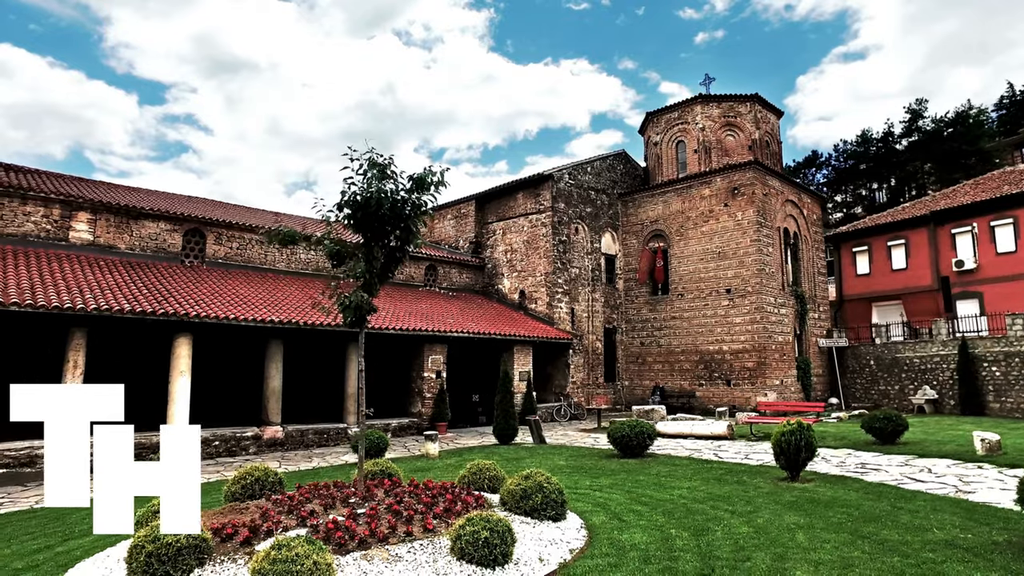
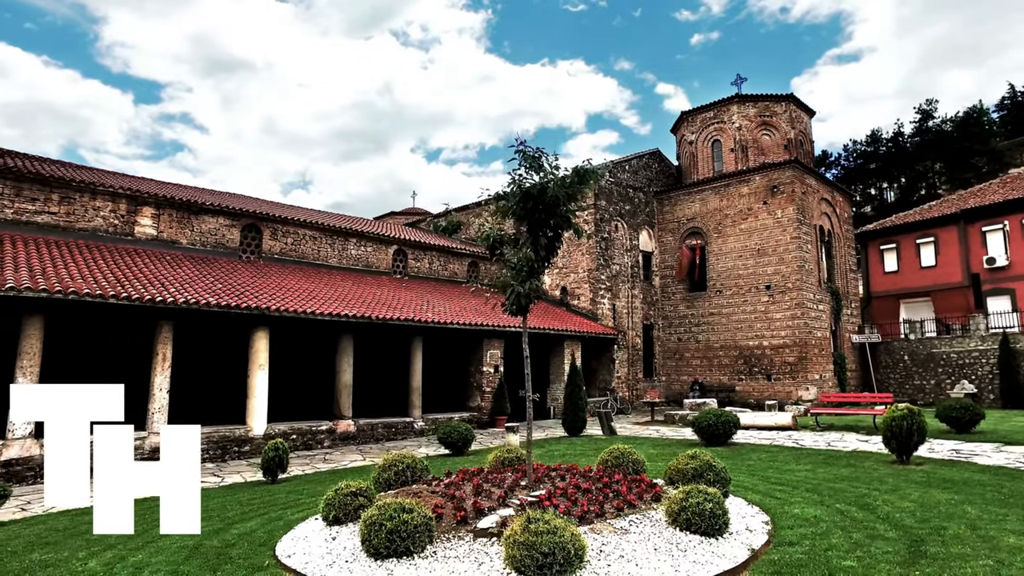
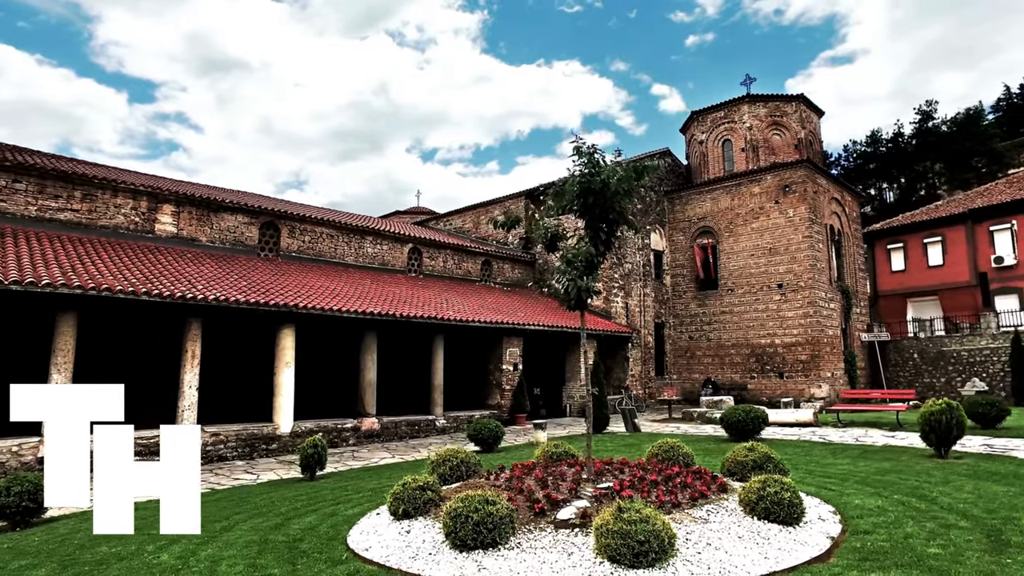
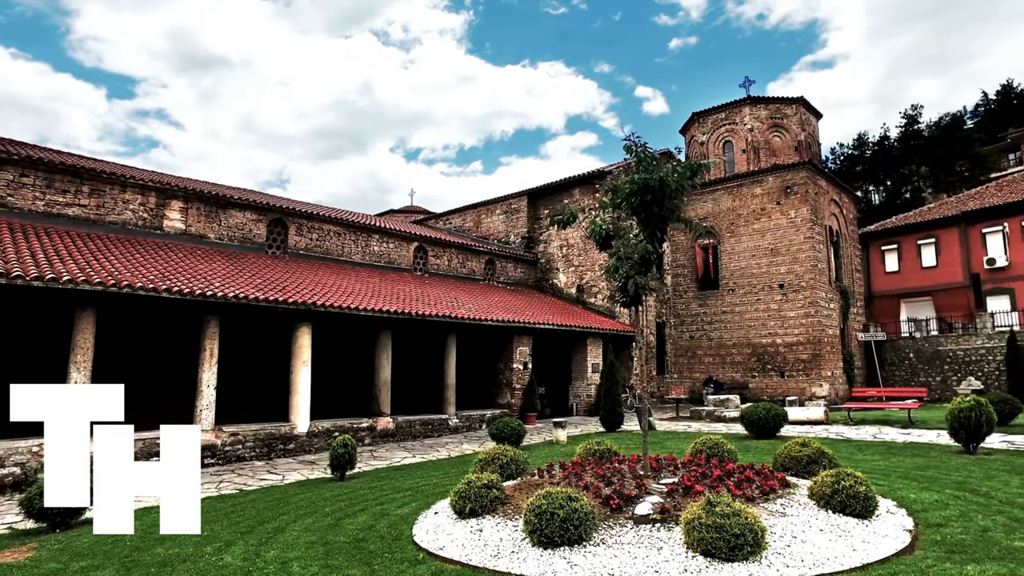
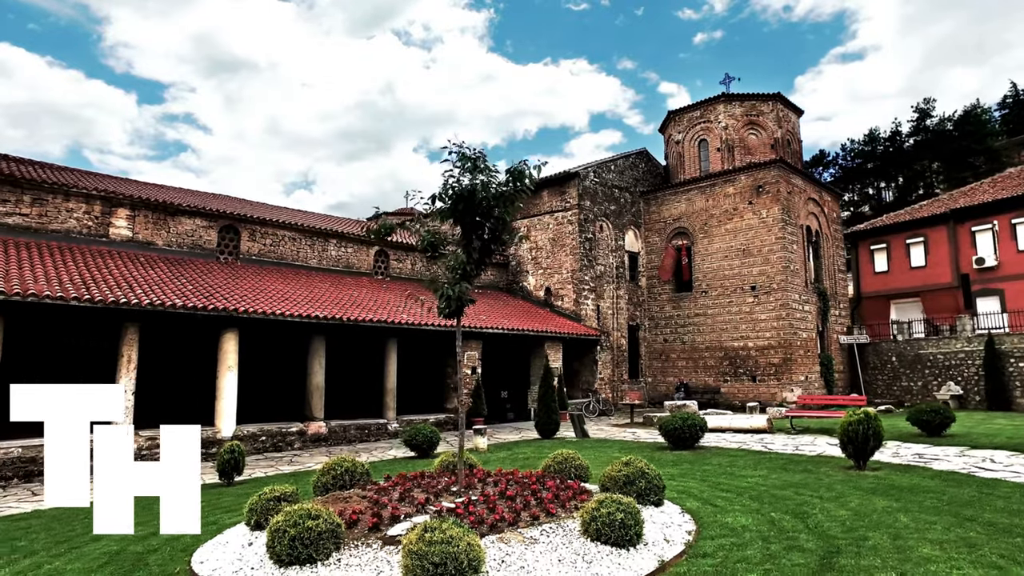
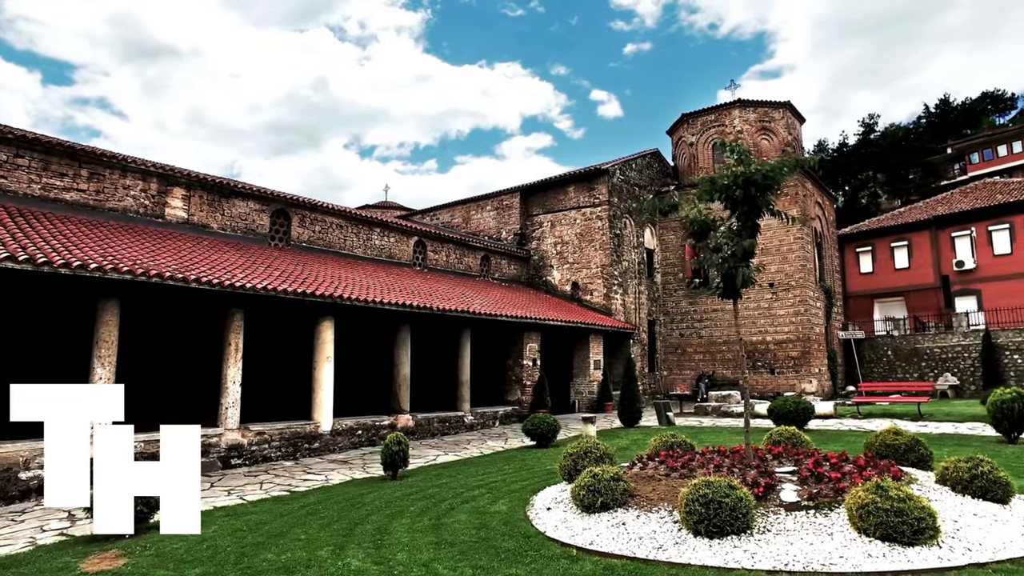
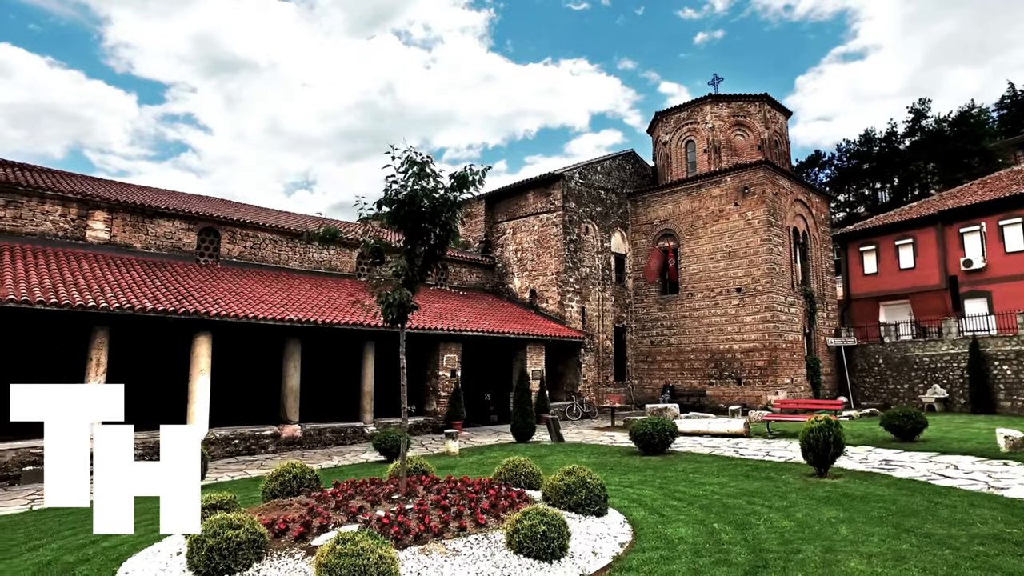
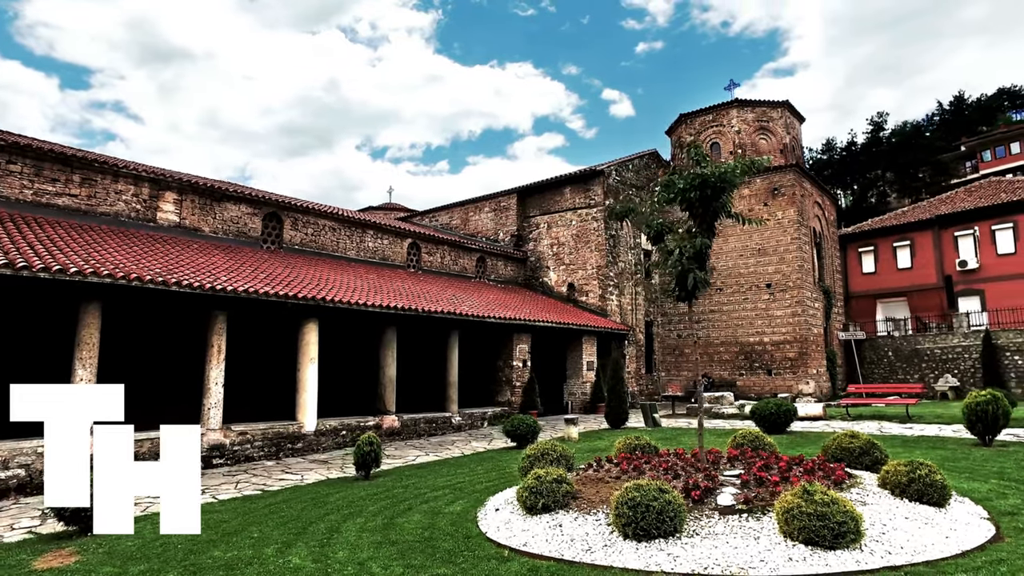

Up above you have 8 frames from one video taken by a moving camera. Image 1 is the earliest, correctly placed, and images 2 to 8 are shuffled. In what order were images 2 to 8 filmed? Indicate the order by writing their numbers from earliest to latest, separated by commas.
7, 5, 2, 3, 4, 8, 6
